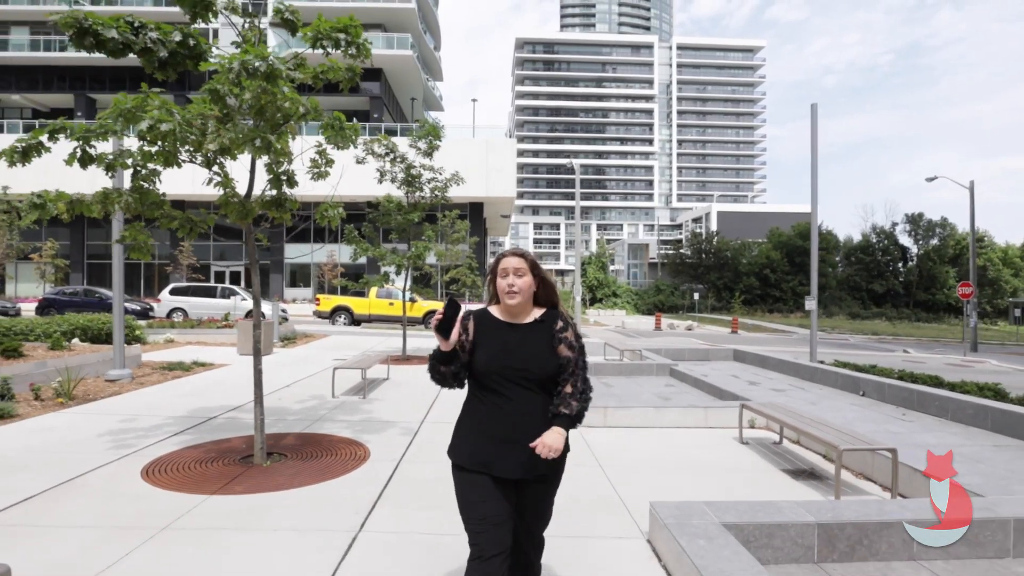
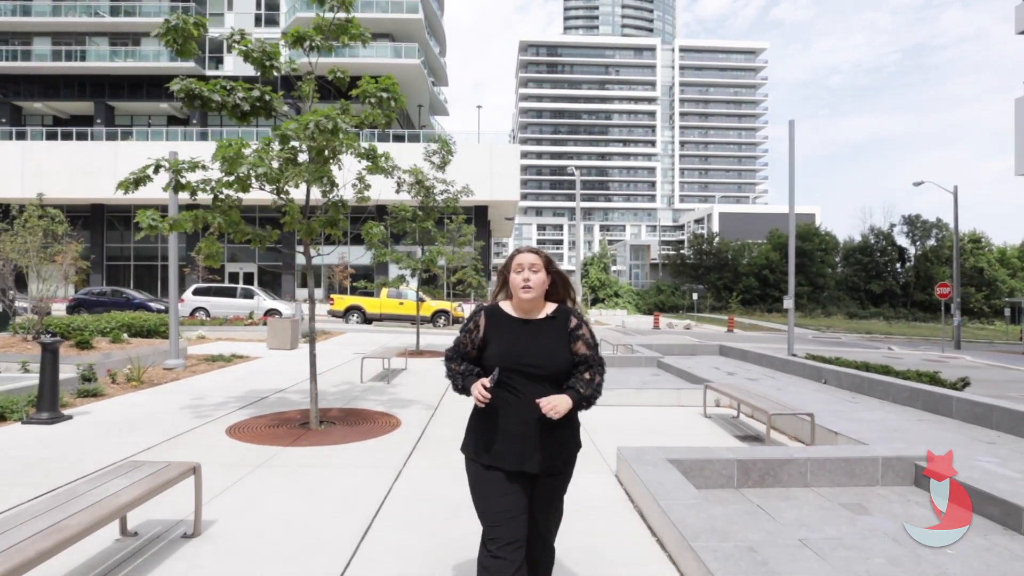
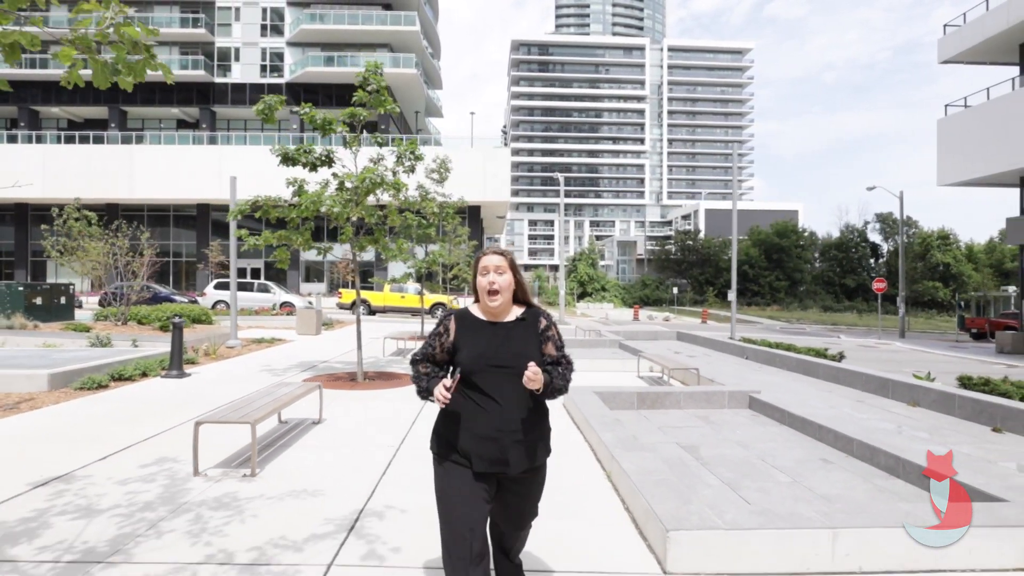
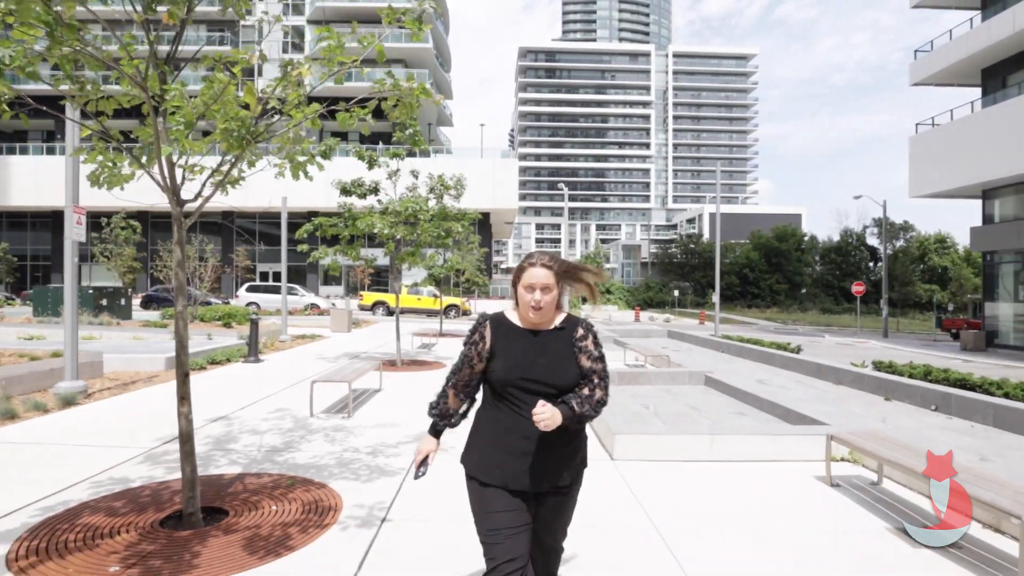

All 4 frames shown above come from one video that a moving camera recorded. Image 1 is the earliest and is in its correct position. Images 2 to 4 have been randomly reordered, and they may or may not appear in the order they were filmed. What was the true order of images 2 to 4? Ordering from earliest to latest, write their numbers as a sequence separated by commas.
2, 3, 4
